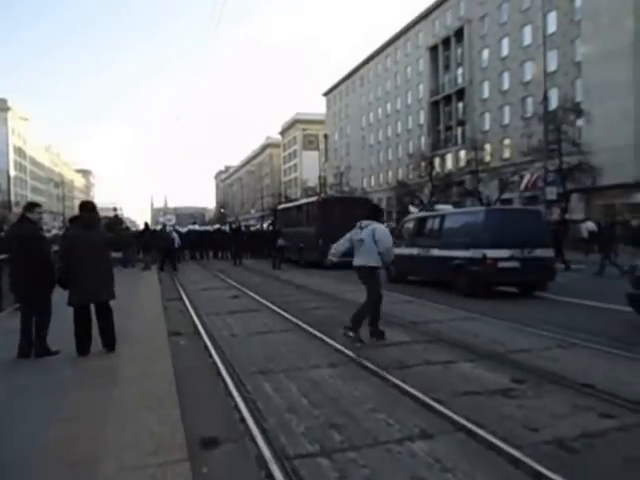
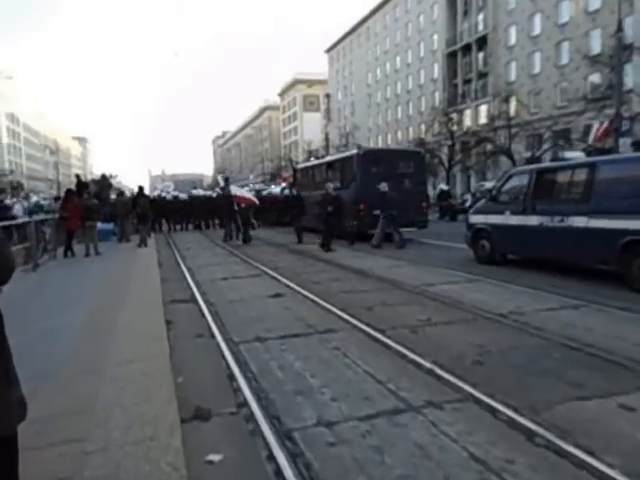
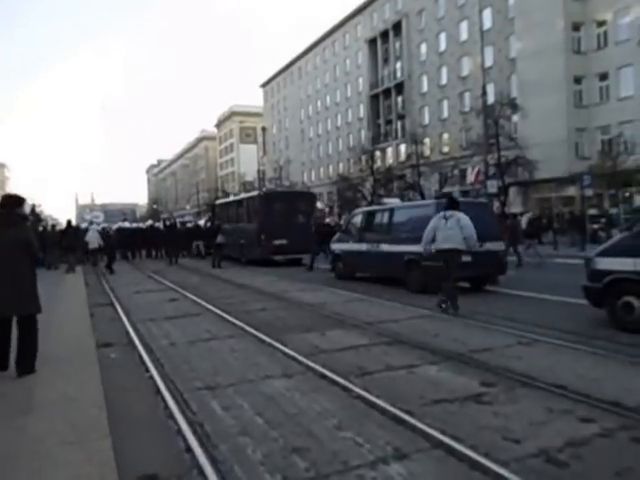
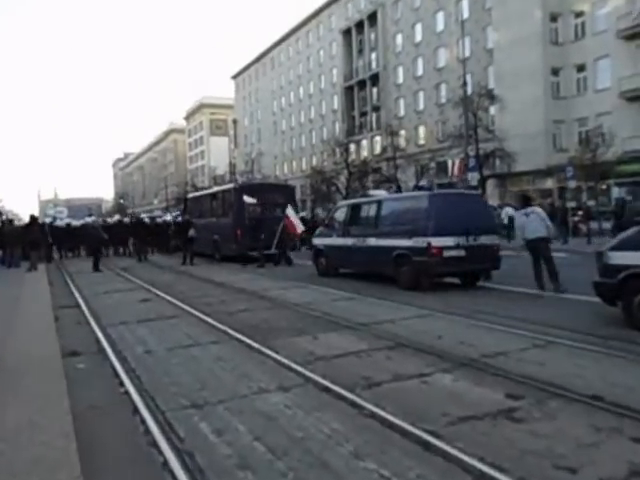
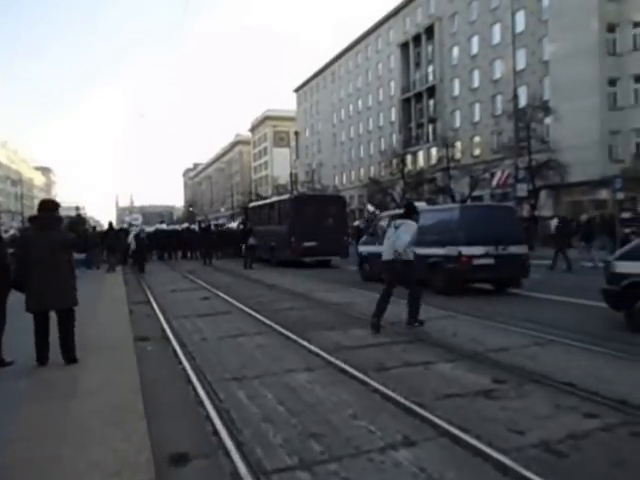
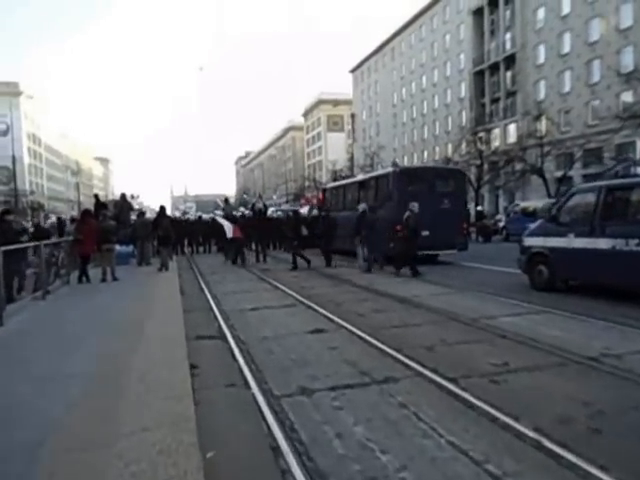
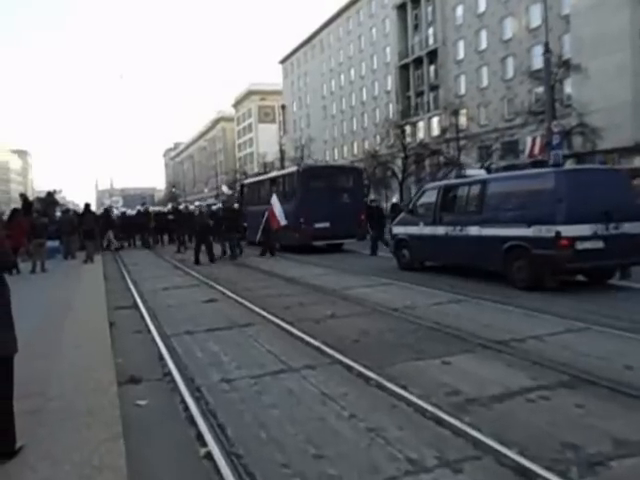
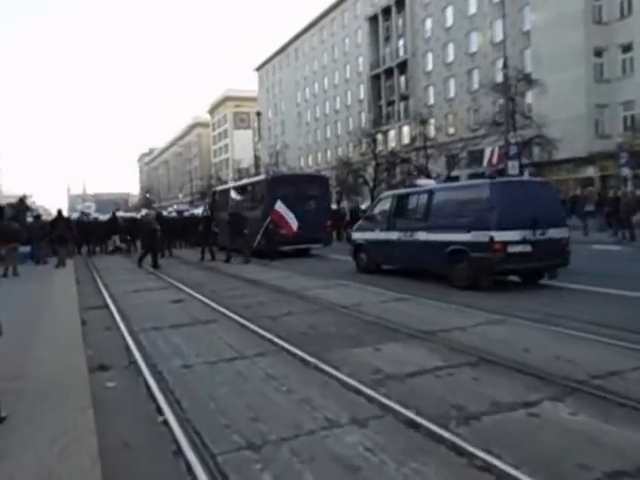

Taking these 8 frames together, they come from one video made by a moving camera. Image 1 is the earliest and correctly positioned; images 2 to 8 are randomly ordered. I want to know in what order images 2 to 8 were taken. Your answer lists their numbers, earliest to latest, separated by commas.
5, 3, 4, 8, 7, 2, 6
